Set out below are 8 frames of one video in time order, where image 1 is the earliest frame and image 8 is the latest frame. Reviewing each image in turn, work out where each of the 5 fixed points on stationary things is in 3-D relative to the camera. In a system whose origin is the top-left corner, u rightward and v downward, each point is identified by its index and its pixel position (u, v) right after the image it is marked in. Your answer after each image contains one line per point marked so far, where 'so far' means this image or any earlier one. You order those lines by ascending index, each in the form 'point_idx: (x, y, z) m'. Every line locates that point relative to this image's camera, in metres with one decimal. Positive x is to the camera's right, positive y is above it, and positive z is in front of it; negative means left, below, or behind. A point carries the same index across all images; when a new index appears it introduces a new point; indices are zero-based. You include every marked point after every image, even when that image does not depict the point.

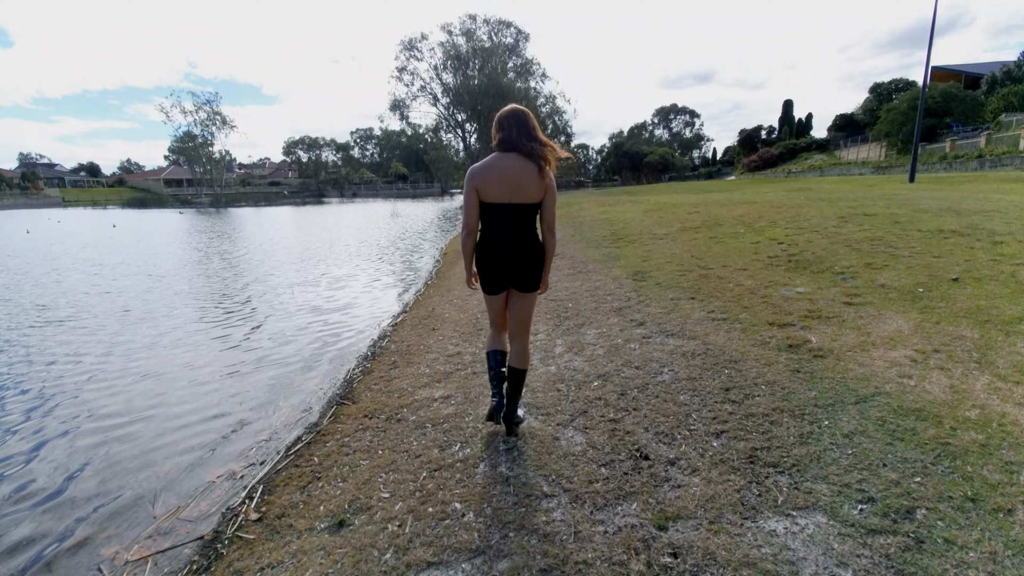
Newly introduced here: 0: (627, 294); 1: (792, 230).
0: (+1.5, -0.1, +5.9) m
1: (+4.6, +0.9, +7.8) m
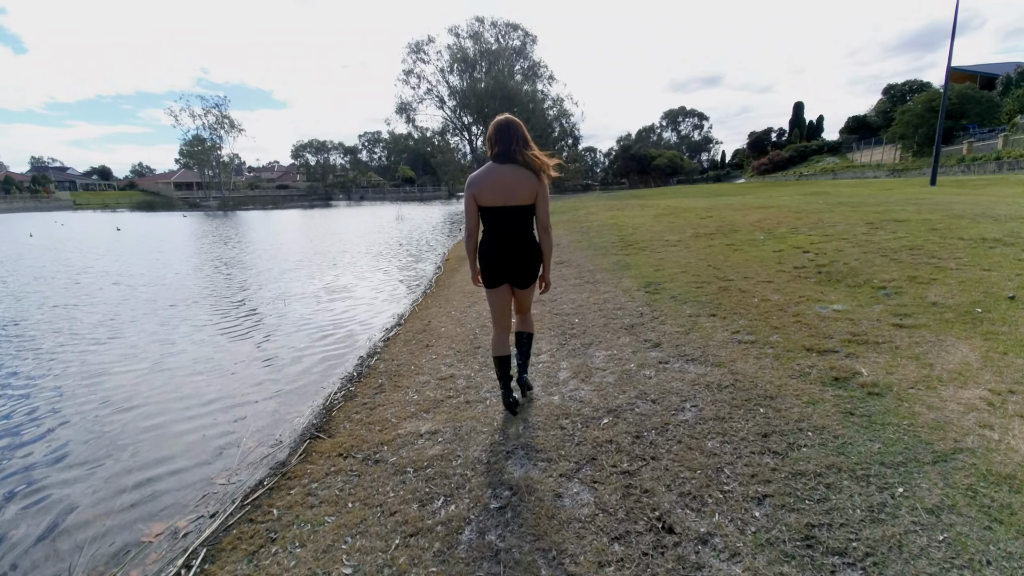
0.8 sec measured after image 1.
0: (+1.5, -0.2, +5.4) m
1: (+4.7, +0.8, +7.2) m
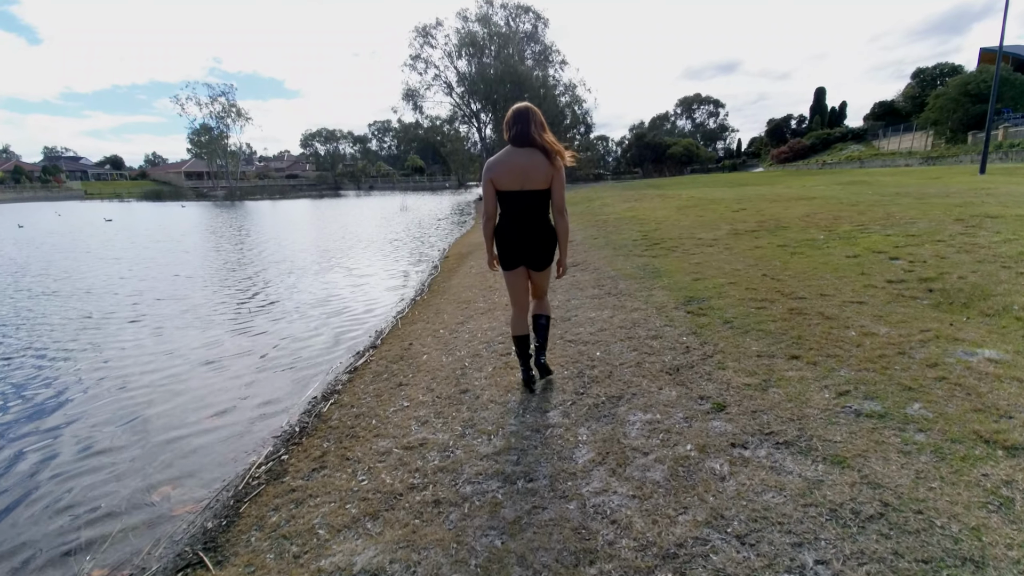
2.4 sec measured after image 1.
0: (+1.5, -0.4, +4.0) m
1: (+4.7, +0.6, +5.7) m
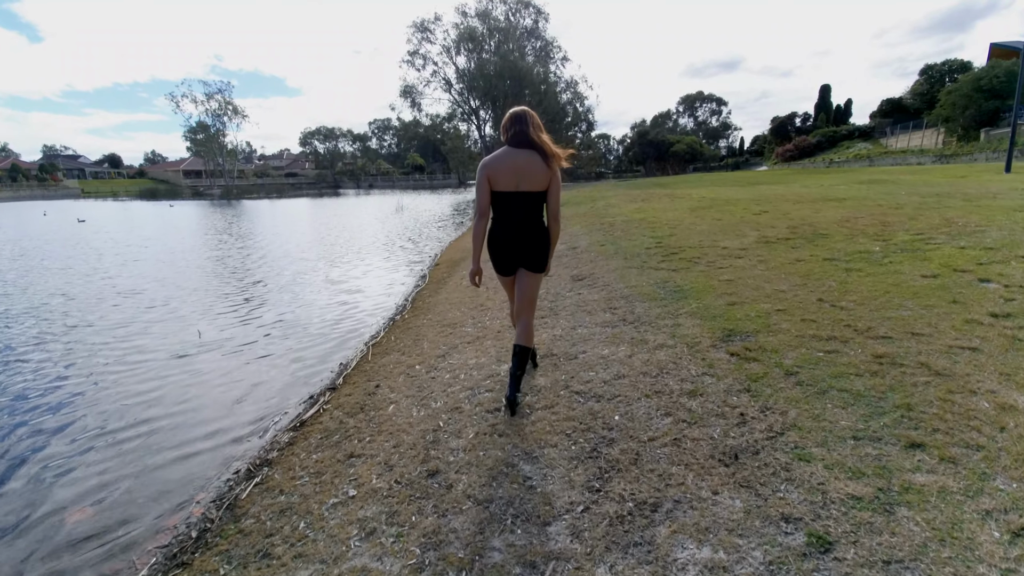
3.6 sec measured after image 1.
0: (+1.4, -0.7, +2.9) m
1: (+4.7, +0.3, +4.7) m
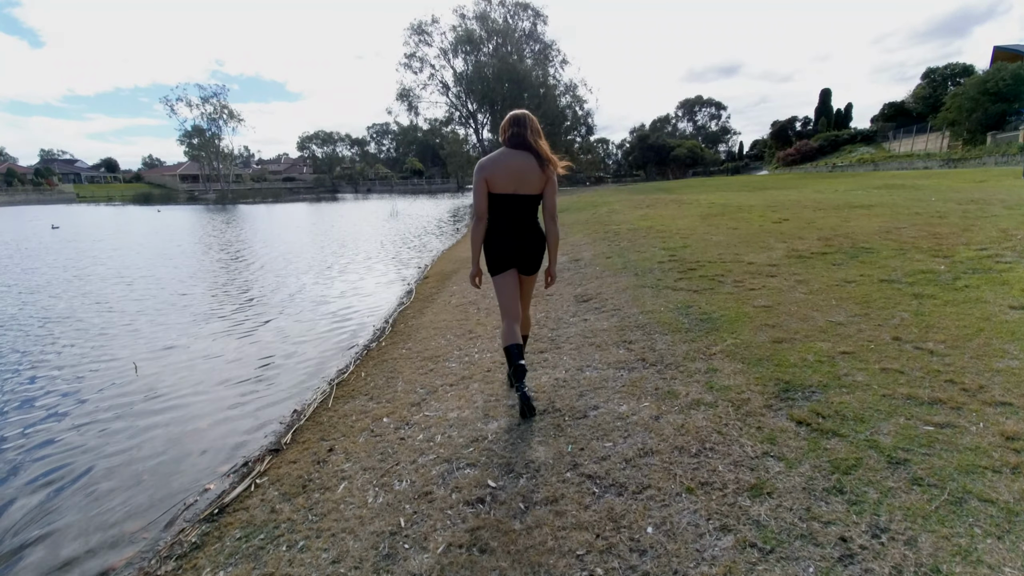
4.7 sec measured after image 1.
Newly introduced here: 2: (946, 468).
0: (+1.3, -0.9, +2.0) m
1: (+4.6, +0.1, +3.8) m
2: (+1.9, -0.8, +2.0) m
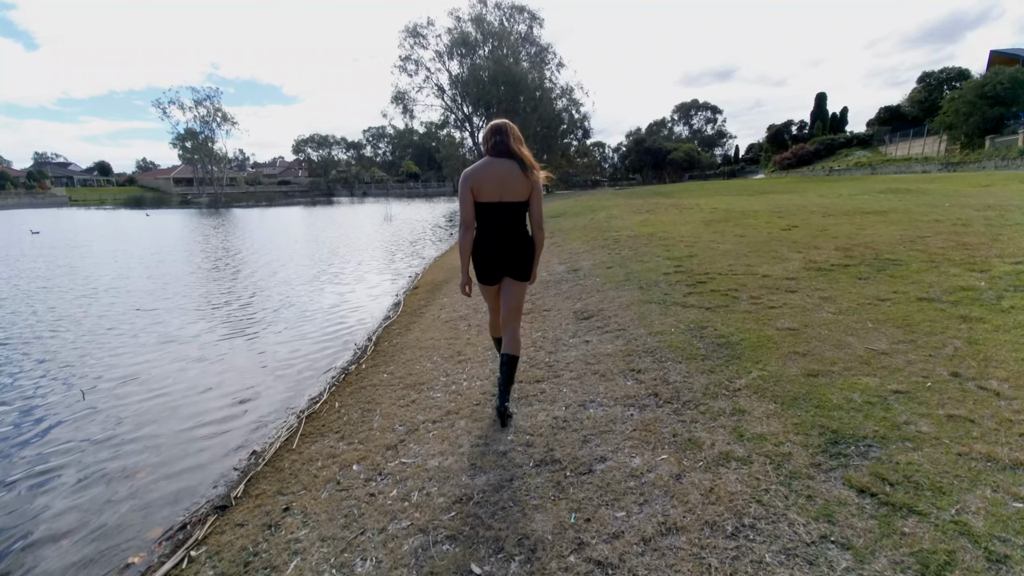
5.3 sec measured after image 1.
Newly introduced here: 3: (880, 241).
0: (+1.3, -1.1, +1.5) m
1: (+4.5, -0.1, +3.3) m
2: (+1.9, -0.9, +1.5) m
3: (+5.0, +0.6, +6.4) m
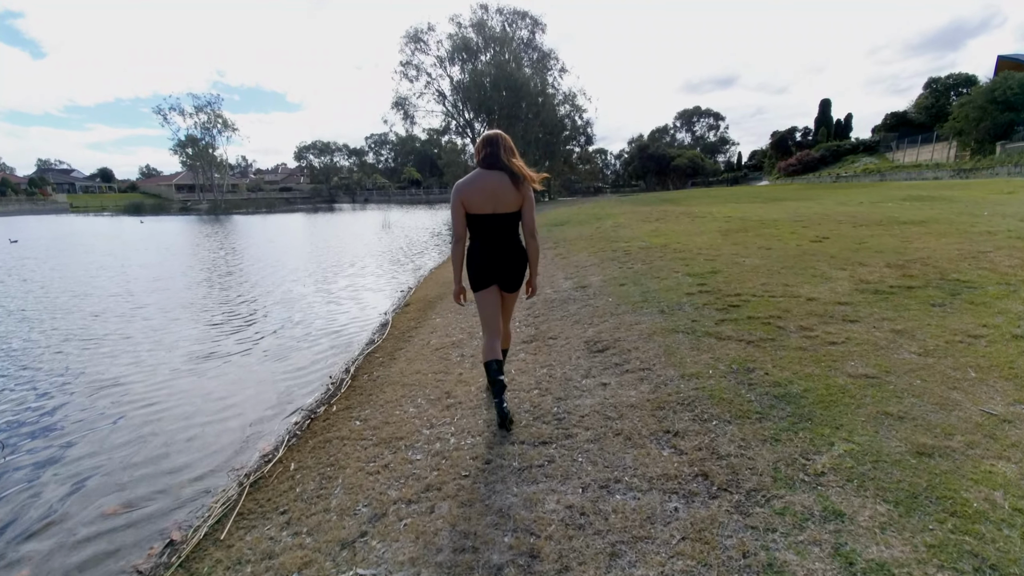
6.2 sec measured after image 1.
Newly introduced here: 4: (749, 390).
0: (+1.3, -1.3, +0.6) m
1: (+4.5, -0.3, +2.4) m
2: (+1.9, -1.1, +0.7) m
3: (+5.0, +0.4, +5.5) m
4: (+1.5, -0.7, +3.1) m
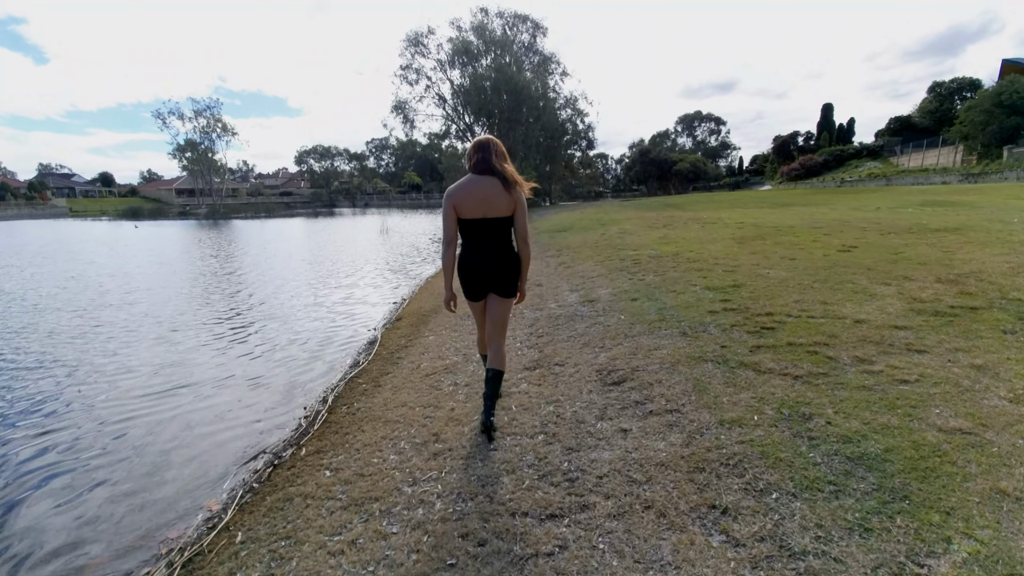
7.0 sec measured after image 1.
0: (+1.3, -1.4, 0.0) m
1: (+4.5, -0.4, +1.8) m
2: (+1.9, -1.3, 0.0) m
3: (+5.0, +0.2, +4.9) m
4: (+1.5, -0.8, +2.5) m
